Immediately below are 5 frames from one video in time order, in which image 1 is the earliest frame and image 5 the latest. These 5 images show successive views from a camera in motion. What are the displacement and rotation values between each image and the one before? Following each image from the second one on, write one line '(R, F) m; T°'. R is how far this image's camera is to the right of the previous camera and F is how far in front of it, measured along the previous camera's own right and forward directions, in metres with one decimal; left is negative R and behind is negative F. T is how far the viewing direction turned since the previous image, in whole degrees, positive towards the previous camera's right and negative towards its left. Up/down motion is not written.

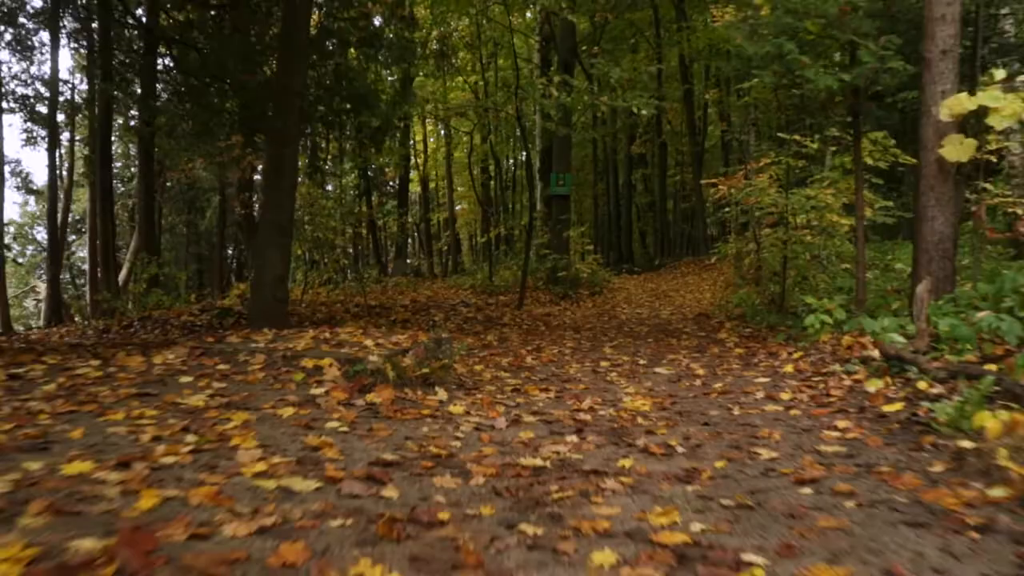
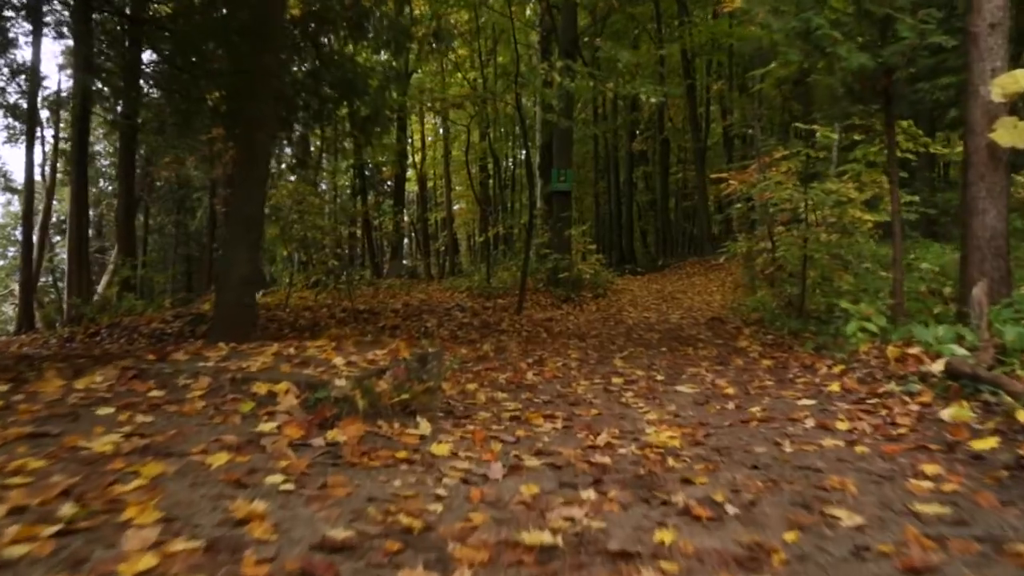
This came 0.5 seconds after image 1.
(0.0, +0.7) m; 0°
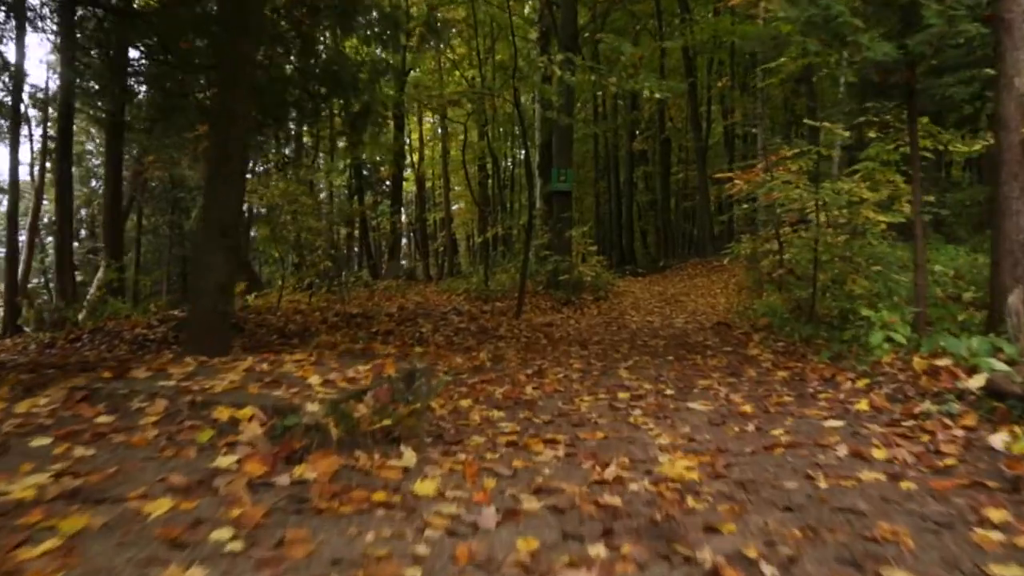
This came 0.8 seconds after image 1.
(0.0, +0.4) m; 0°
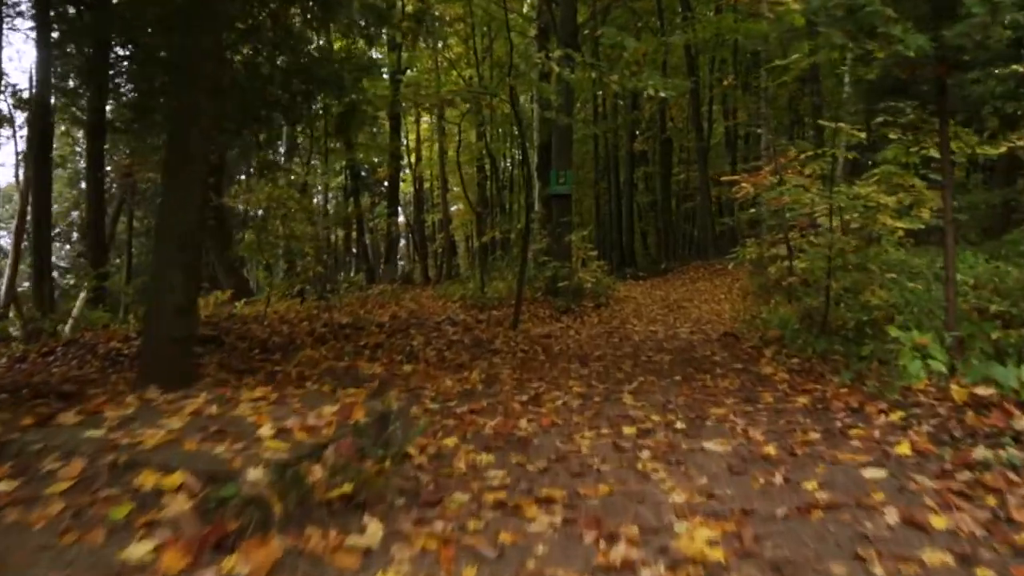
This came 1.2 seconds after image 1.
(0.0, +0.5) m; 0°
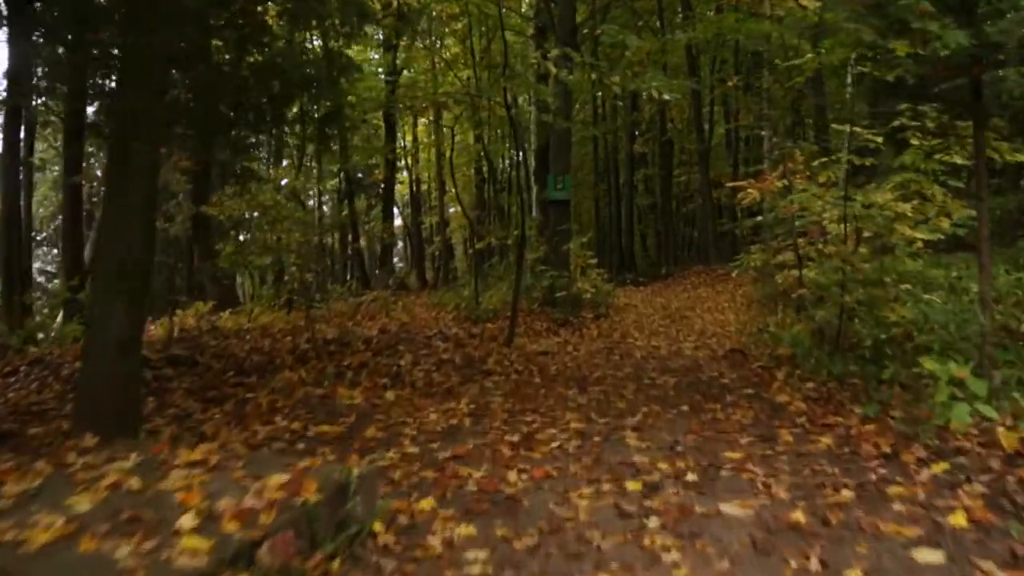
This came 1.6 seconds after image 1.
(0.0, +0.5) m; 0°
